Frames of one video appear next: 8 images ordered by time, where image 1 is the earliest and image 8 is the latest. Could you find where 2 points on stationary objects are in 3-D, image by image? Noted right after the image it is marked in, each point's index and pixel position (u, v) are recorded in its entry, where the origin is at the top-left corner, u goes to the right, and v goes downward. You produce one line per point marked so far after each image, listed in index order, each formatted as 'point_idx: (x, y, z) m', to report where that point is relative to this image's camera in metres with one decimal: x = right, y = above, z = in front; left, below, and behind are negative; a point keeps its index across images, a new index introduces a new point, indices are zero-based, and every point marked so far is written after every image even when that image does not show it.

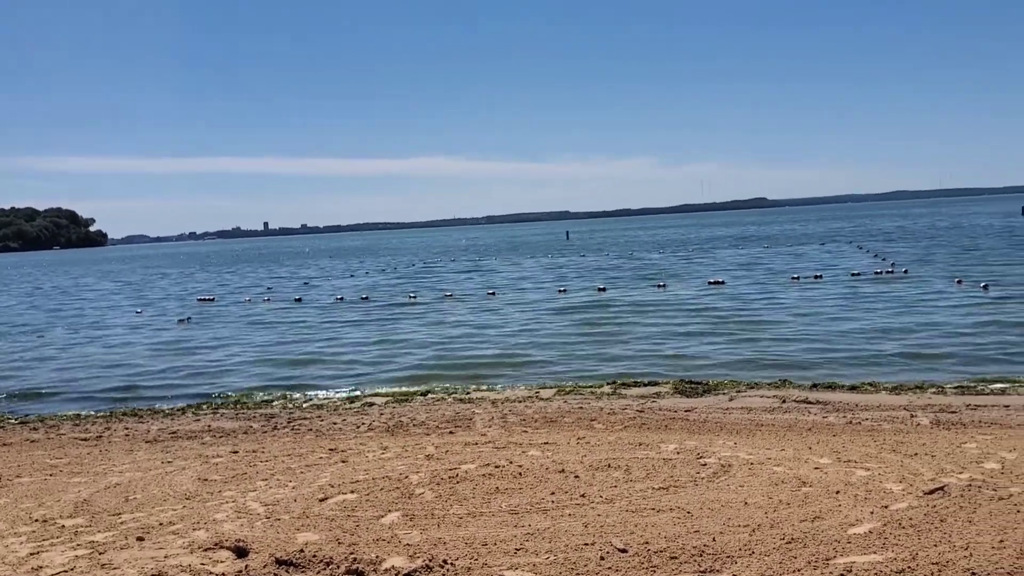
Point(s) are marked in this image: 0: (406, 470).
0: (-1.6, -2.7, +12.9) m
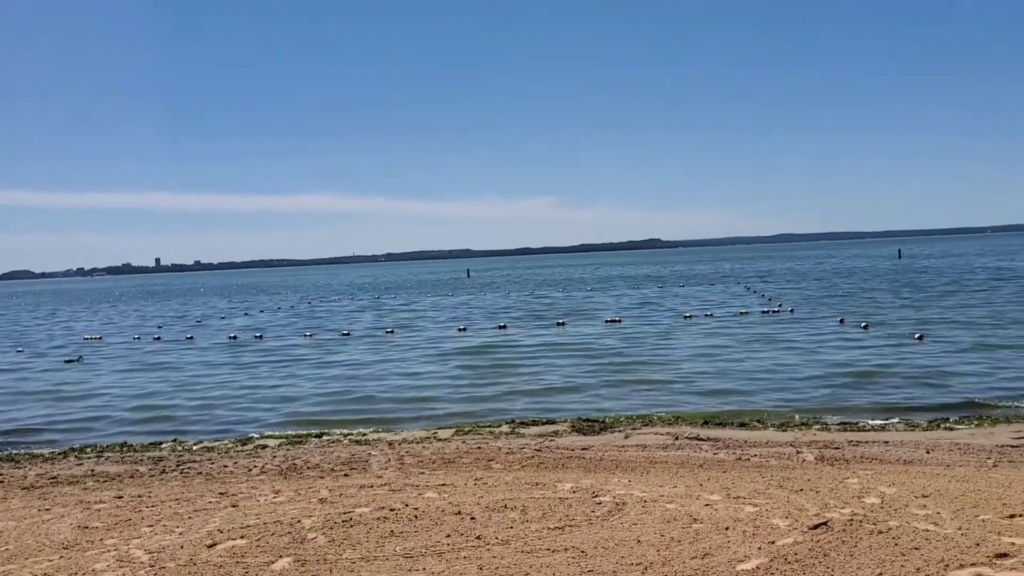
0: (-3.1, -3.2, +12.6) m
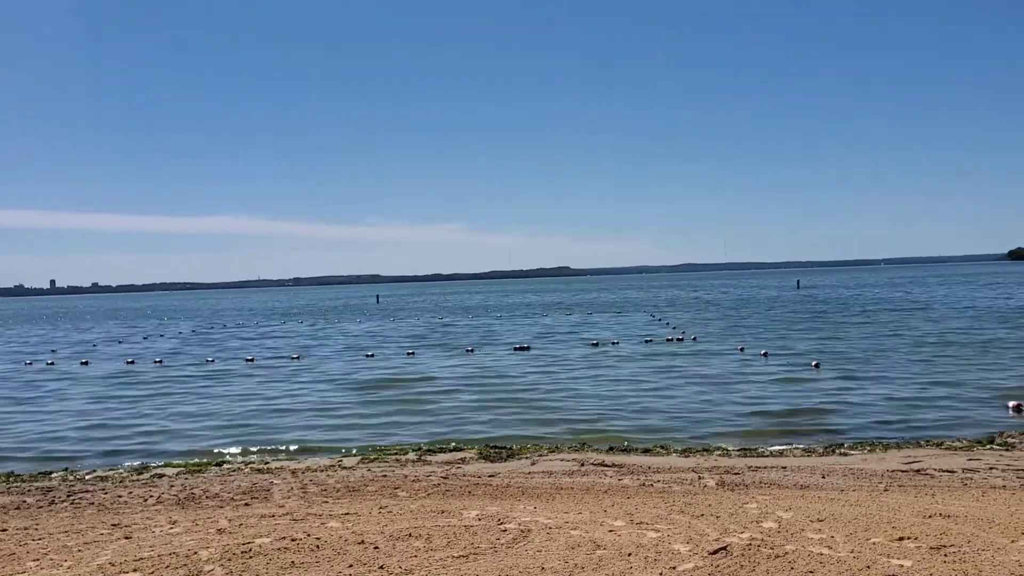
0: (-4.4, -3.6, +12.2) m
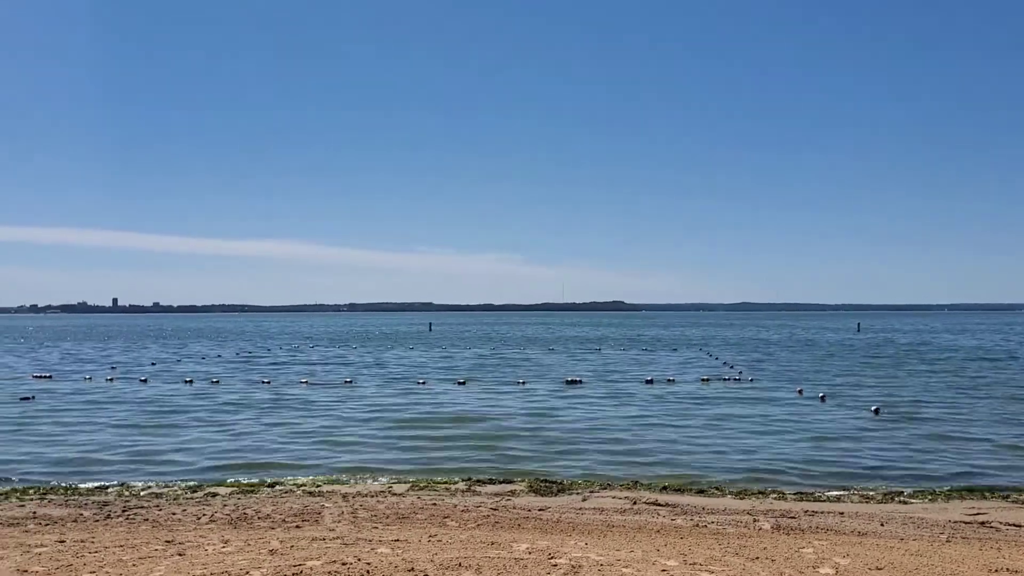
0: (-3.7, -3.9, +12.2) m
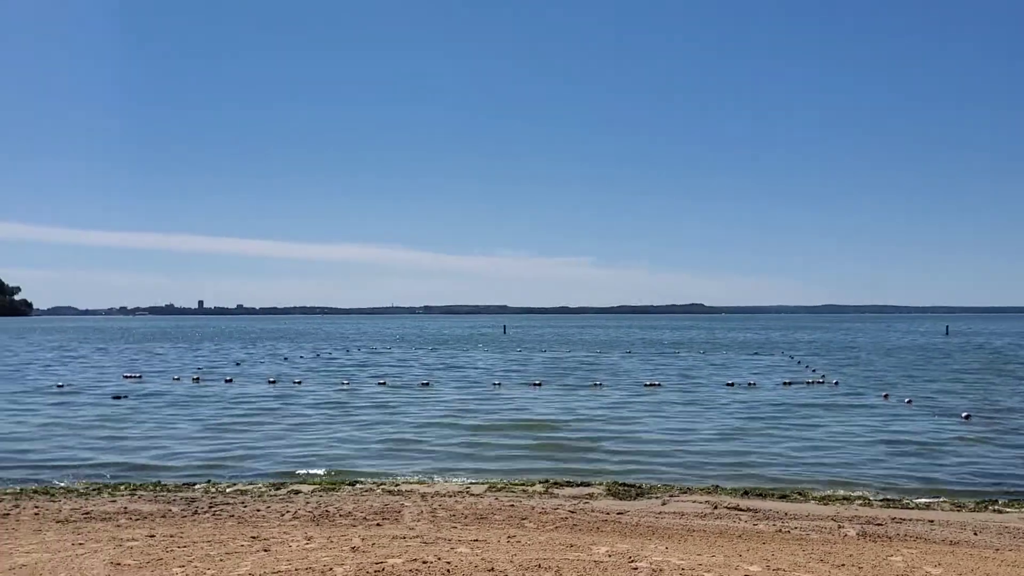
0: (-2.6, -3.9, +12.5) m
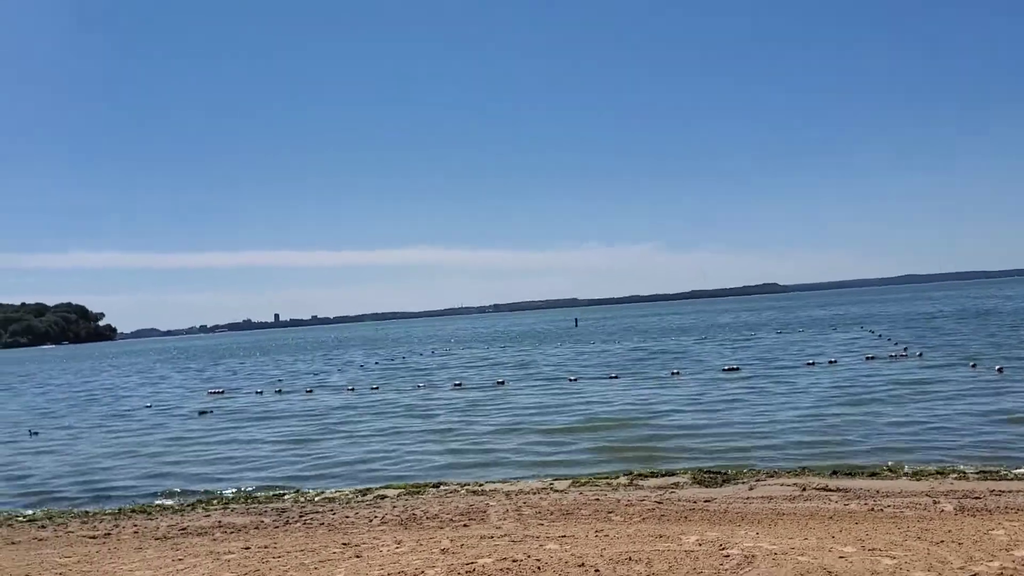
0: (-1.3, -4.0, +12.6) m
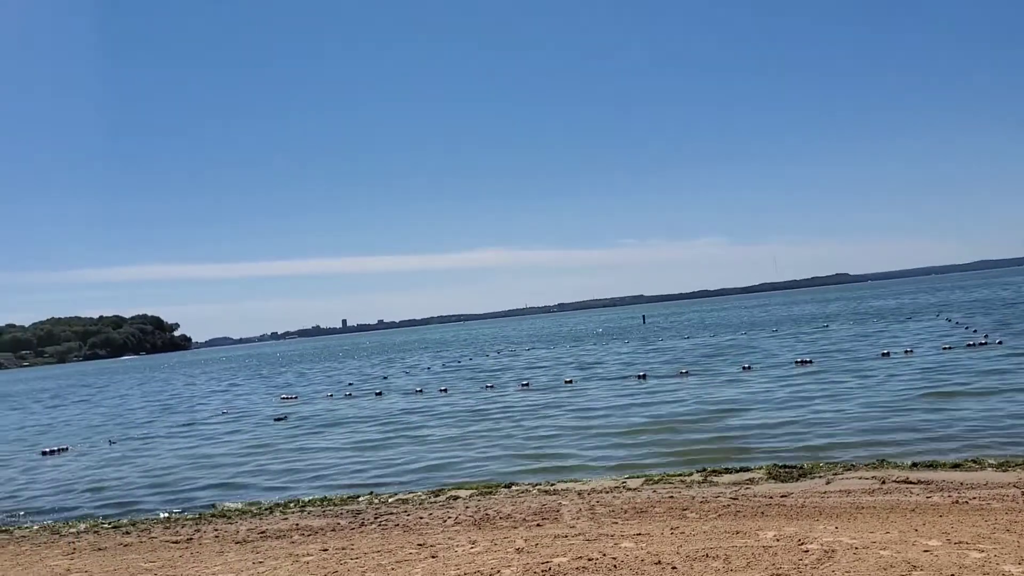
0: (-0.2, -4.0, +12.7) m
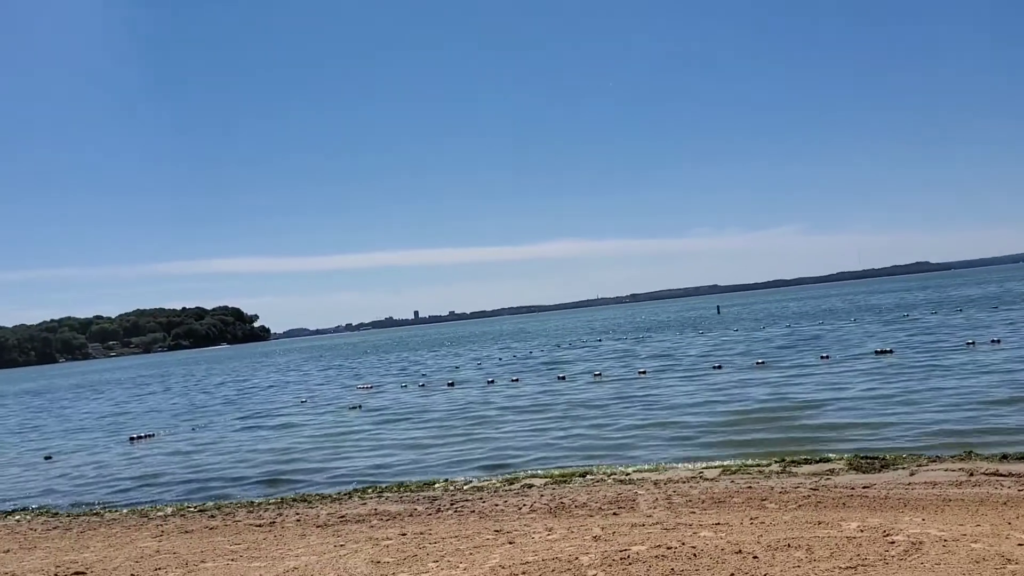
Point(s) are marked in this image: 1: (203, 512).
0: (+0.9, -3.8, +12.8) m
1: (-6.3, -4.5, +17.7) m
